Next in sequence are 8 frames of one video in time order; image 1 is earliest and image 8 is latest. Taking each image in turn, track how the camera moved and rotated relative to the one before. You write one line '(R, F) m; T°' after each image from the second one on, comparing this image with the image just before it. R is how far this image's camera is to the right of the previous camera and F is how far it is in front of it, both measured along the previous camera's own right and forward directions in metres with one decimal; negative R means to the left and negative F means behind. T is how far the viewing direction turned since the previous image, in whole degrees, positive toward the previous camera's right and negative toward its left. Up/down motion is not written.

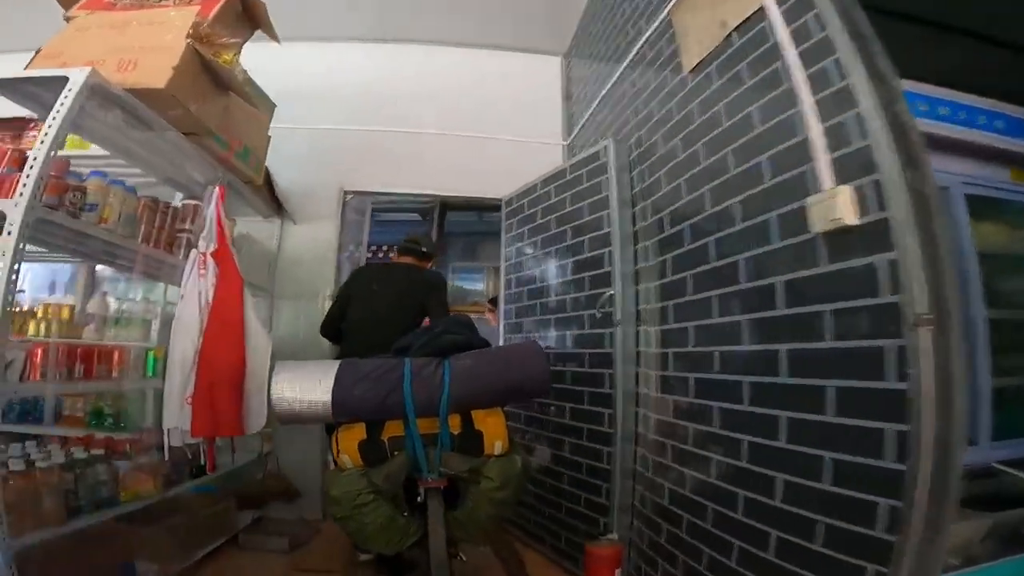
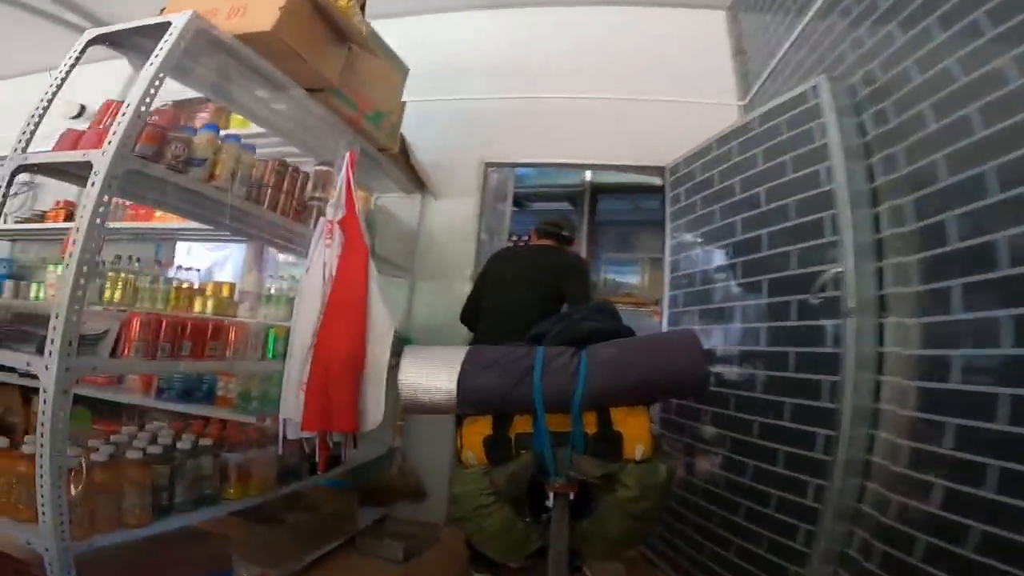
(0.0, +0.3) m; -16°
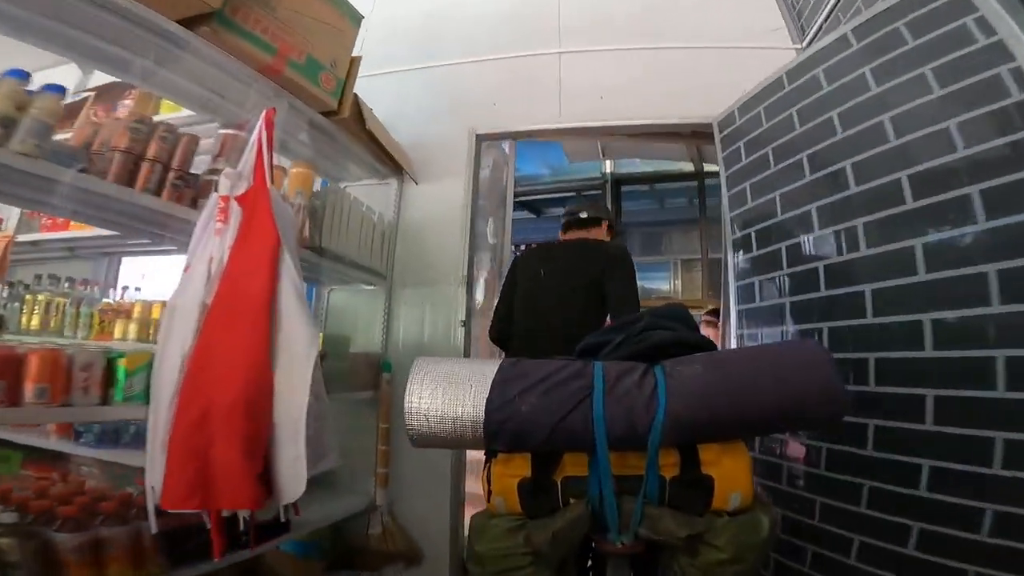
(+0.1, +0.5) m; -3°
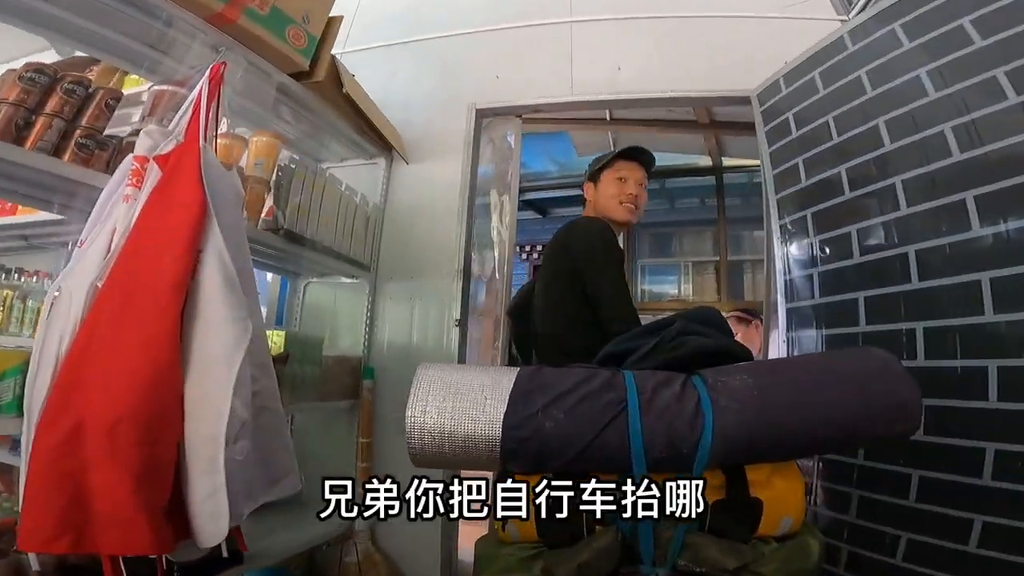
(0.0, +0.2) m; -1°
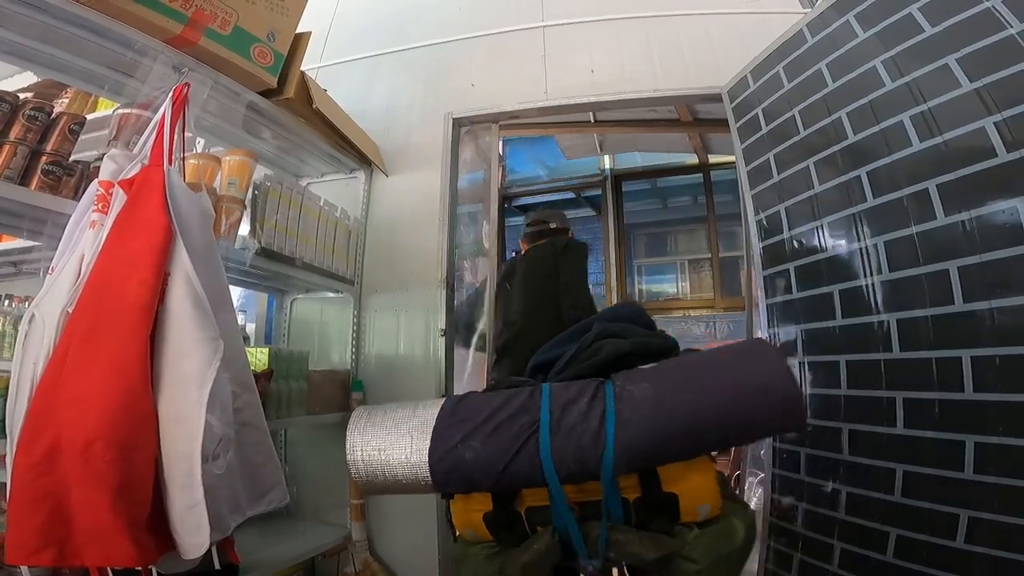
(0.0, 0.0) m; 0°
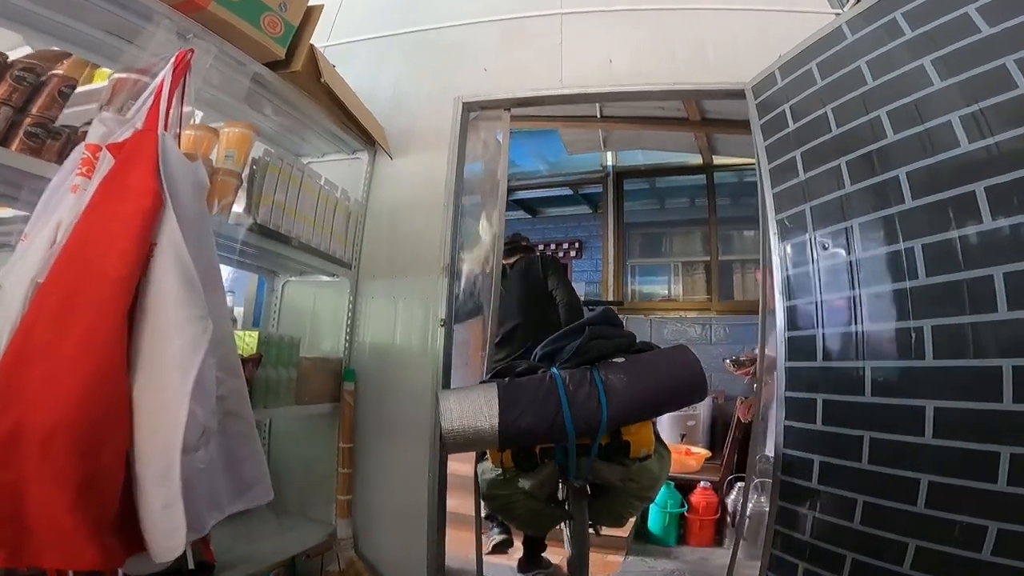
(0.0, +0.1) m; +1°
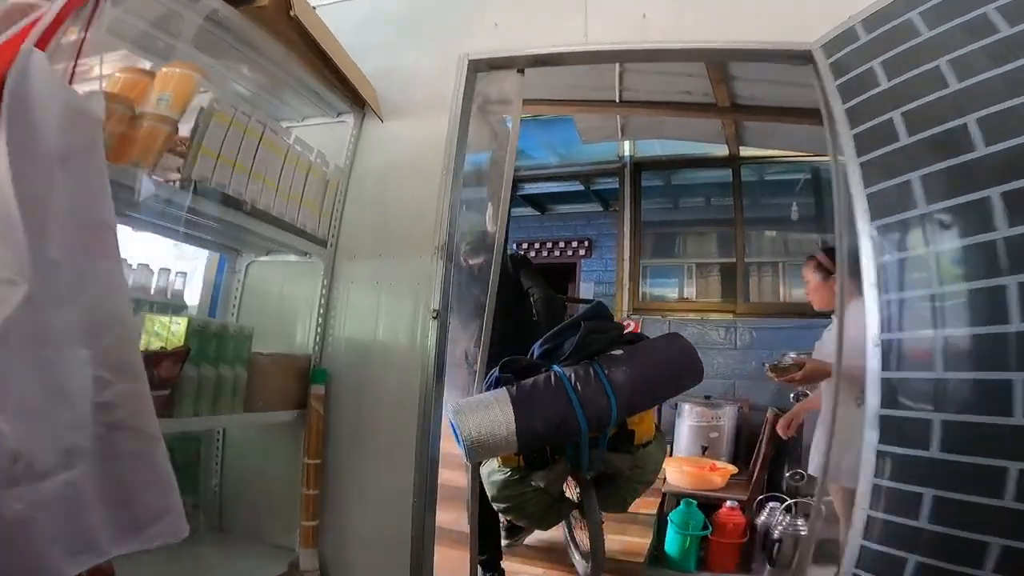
(0.0, +0.2) m; -1°
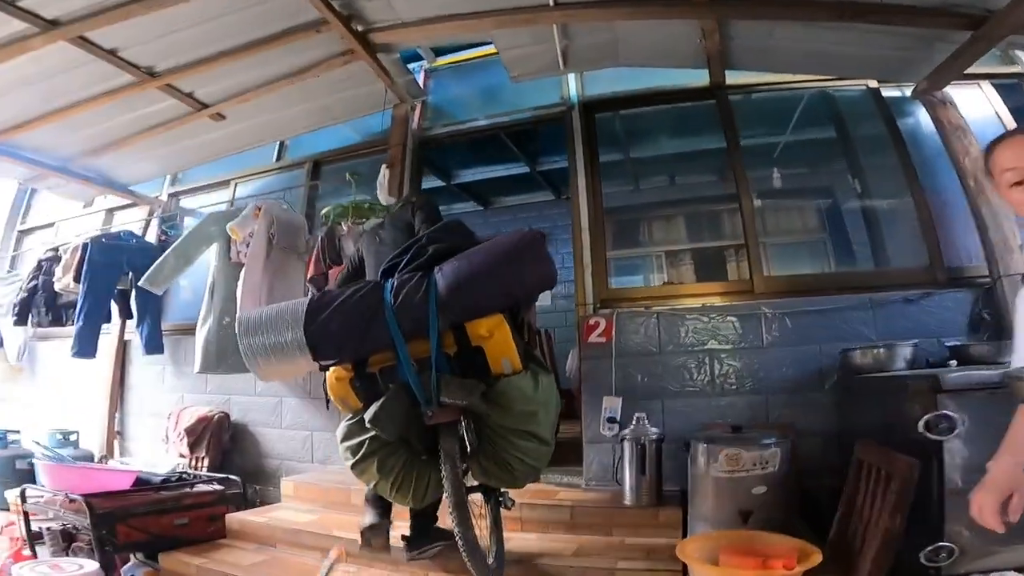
(+0.2, +1.0) m; +4°
